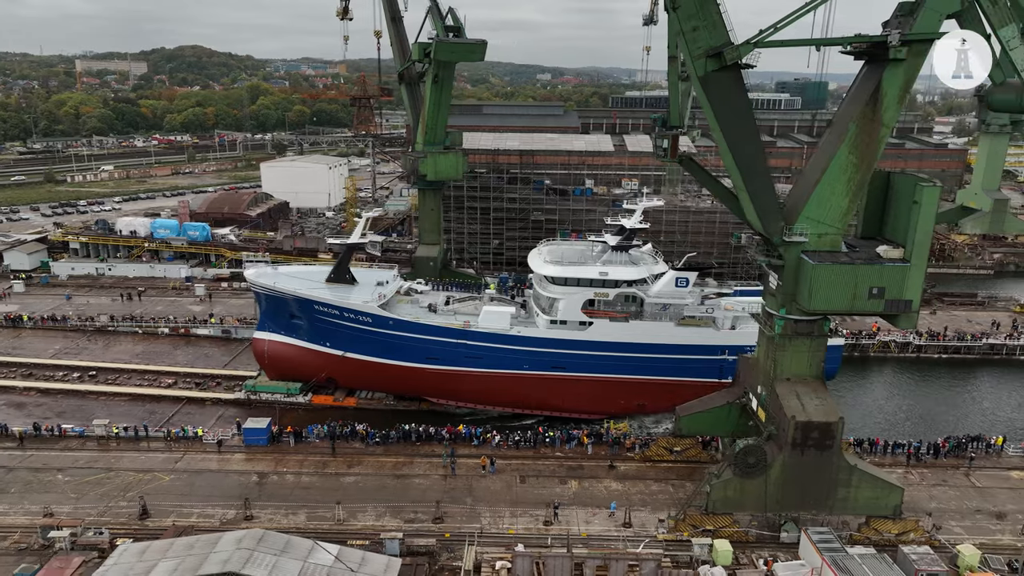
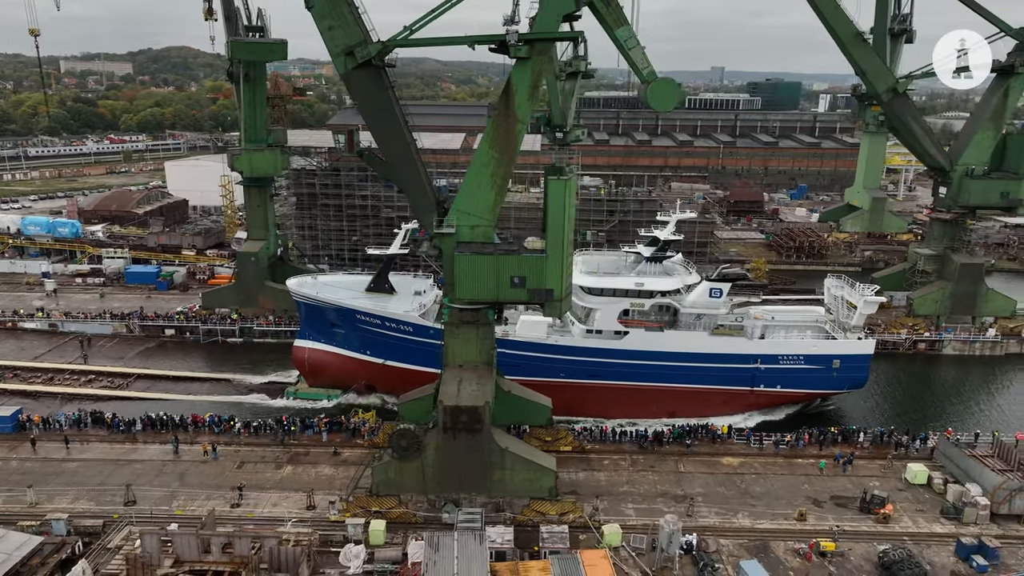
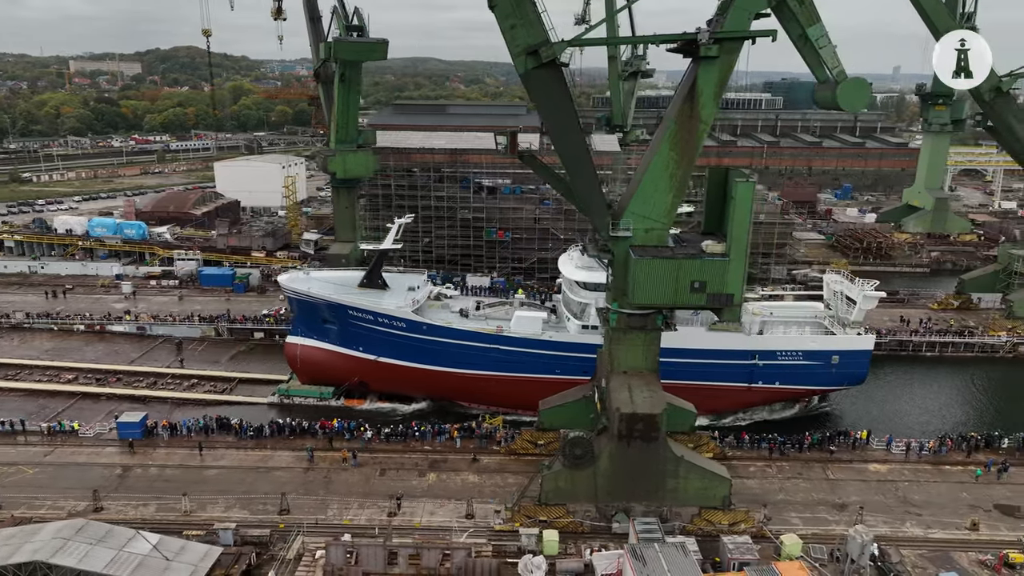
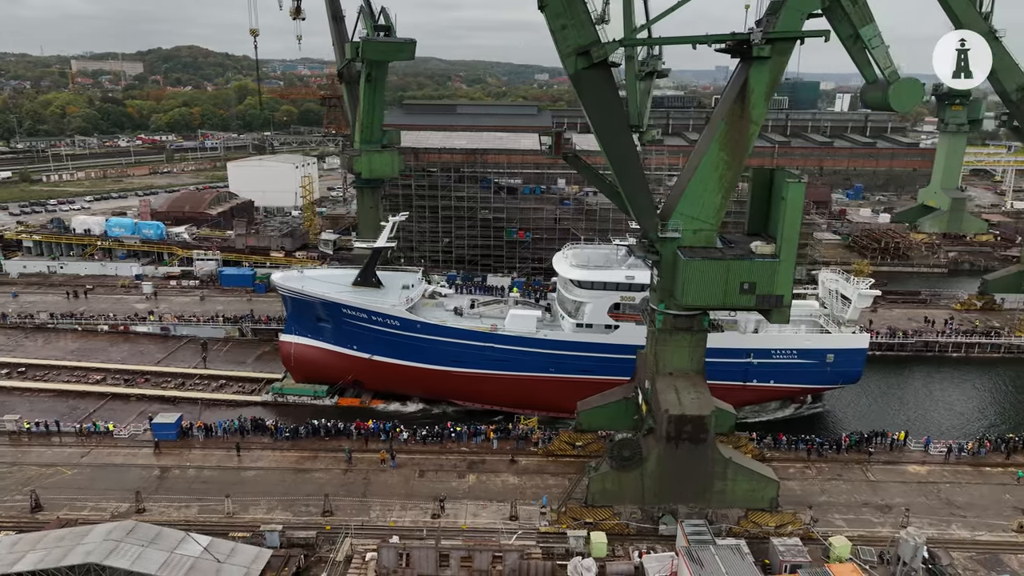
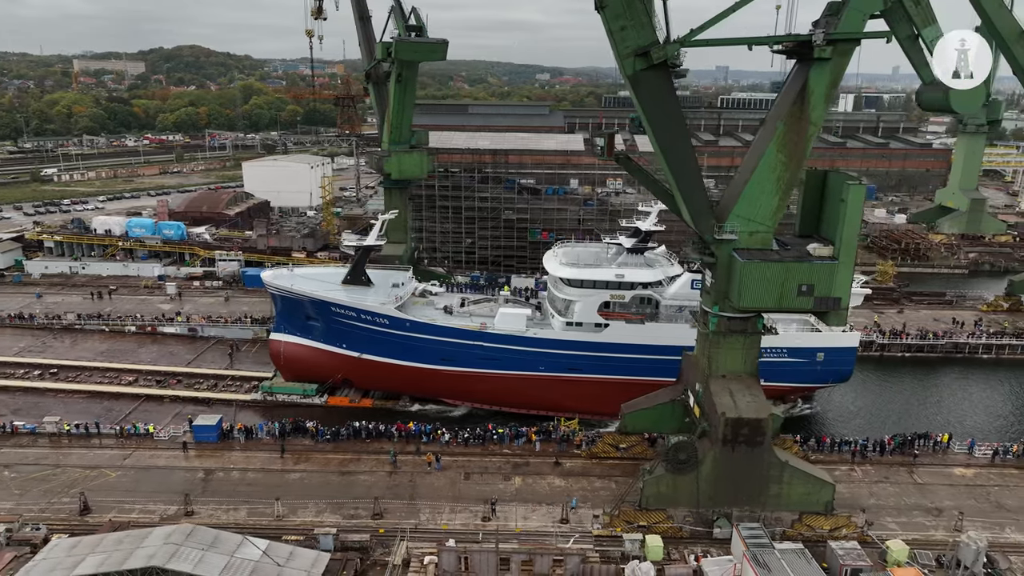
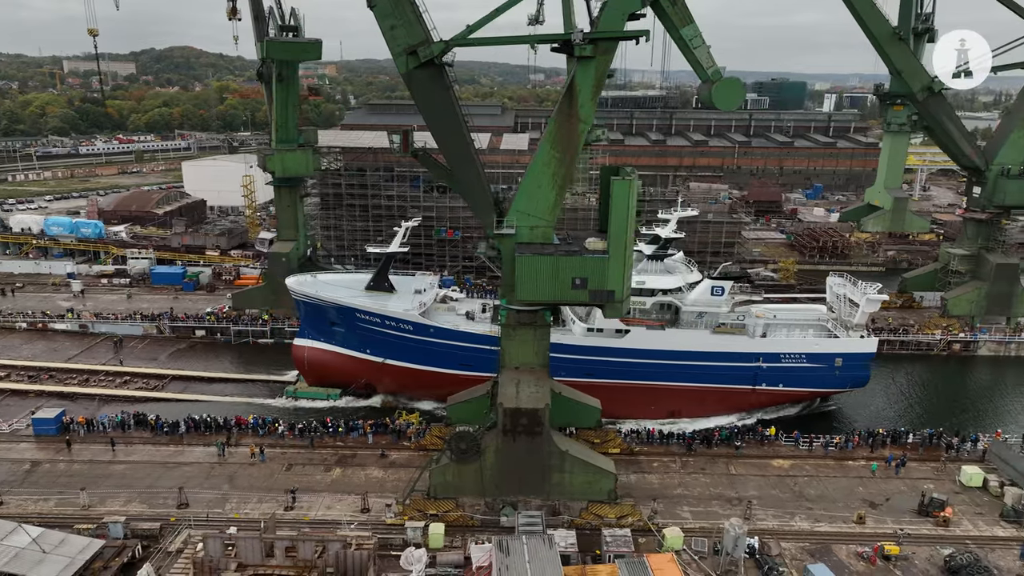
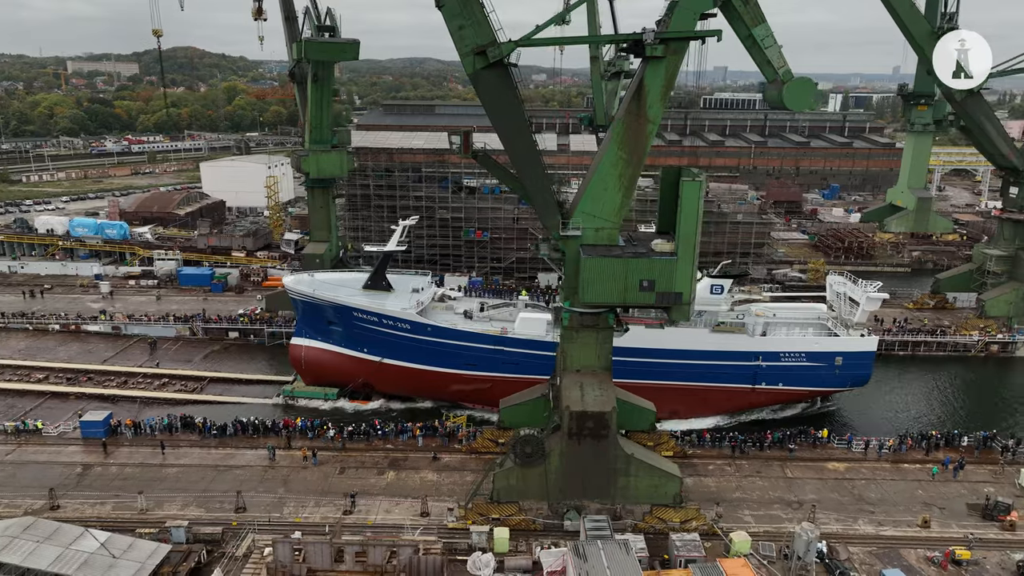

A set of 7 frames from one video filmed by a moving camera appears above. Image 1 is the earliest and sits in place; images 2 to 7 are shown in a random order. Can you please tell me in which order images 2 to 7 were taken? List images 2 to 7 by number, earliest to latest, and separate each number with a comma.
5, 4, 3, 7, 6, 2
